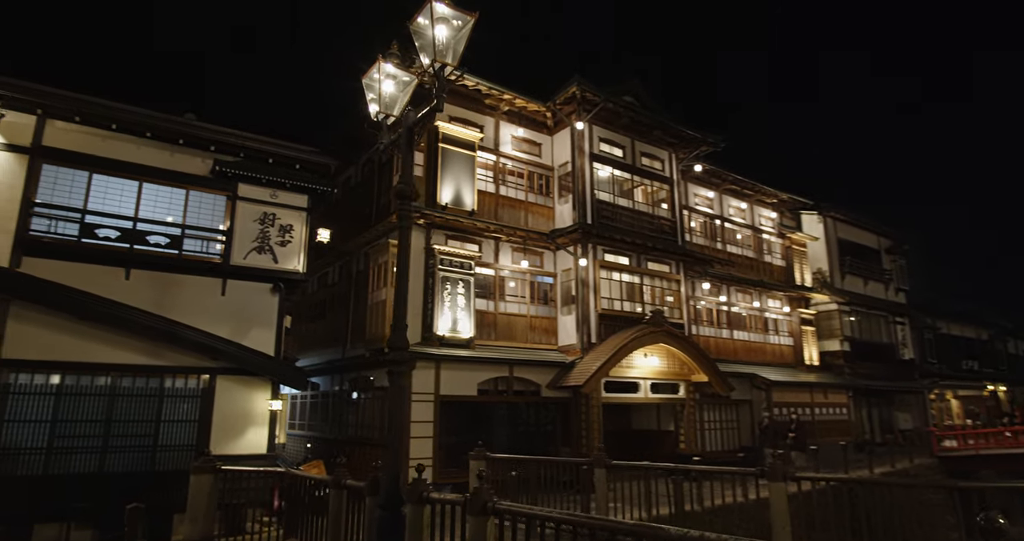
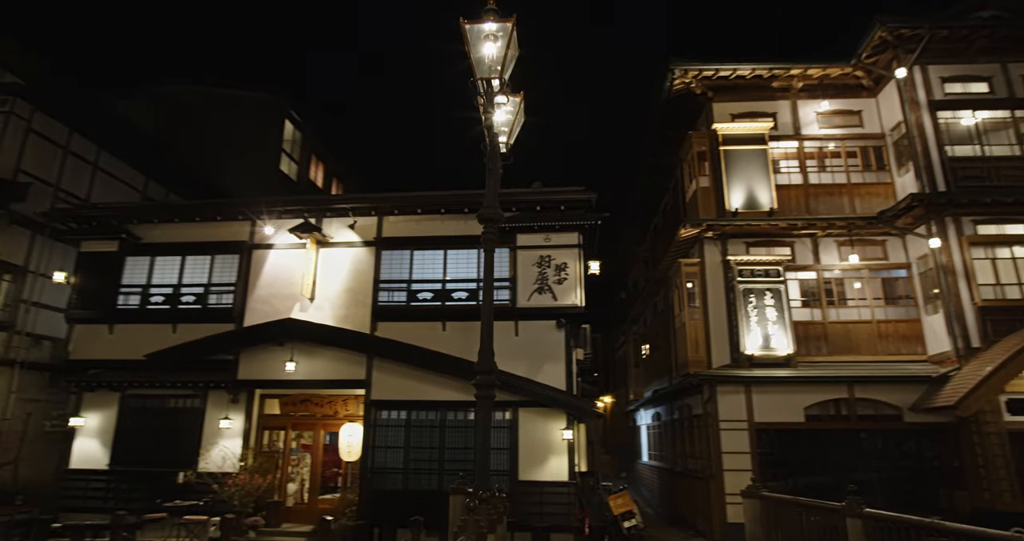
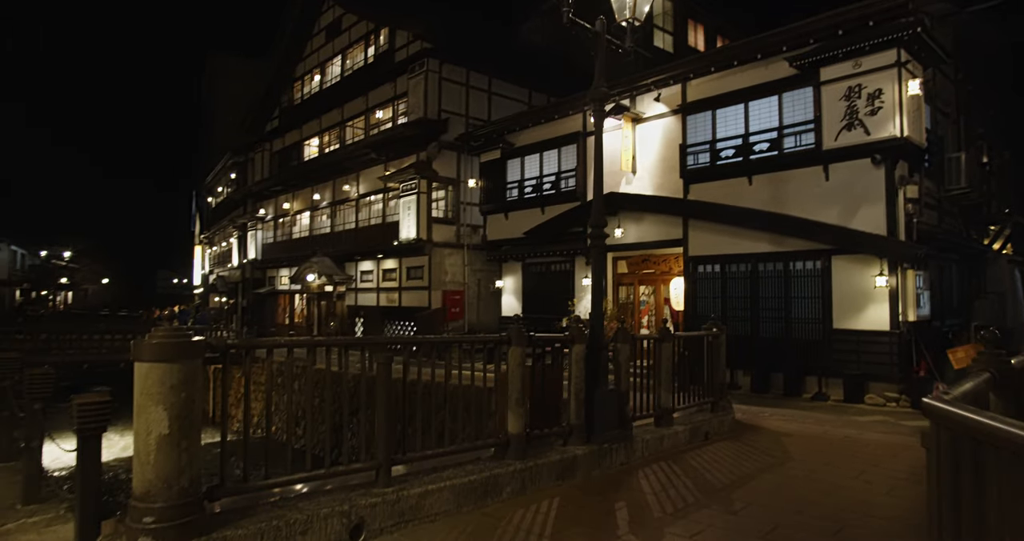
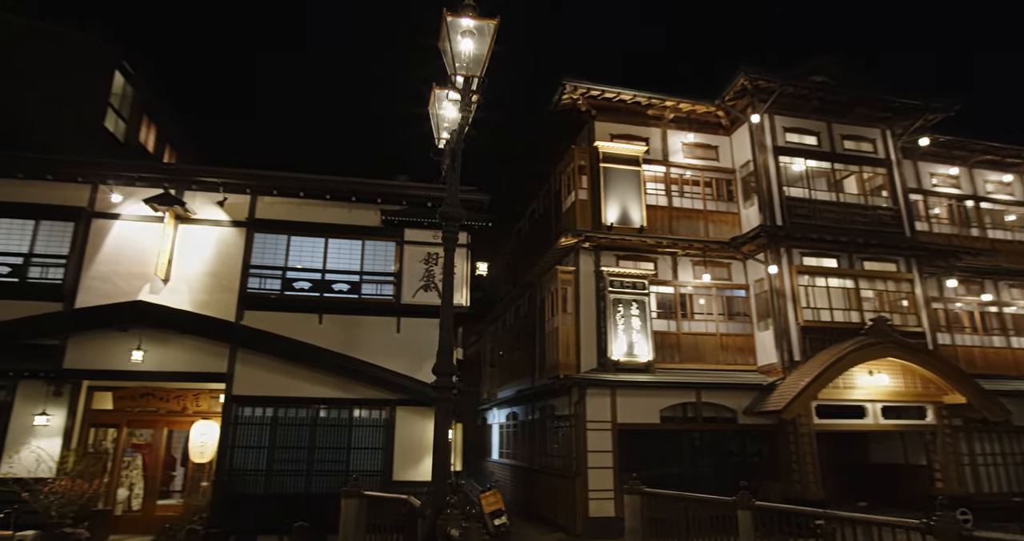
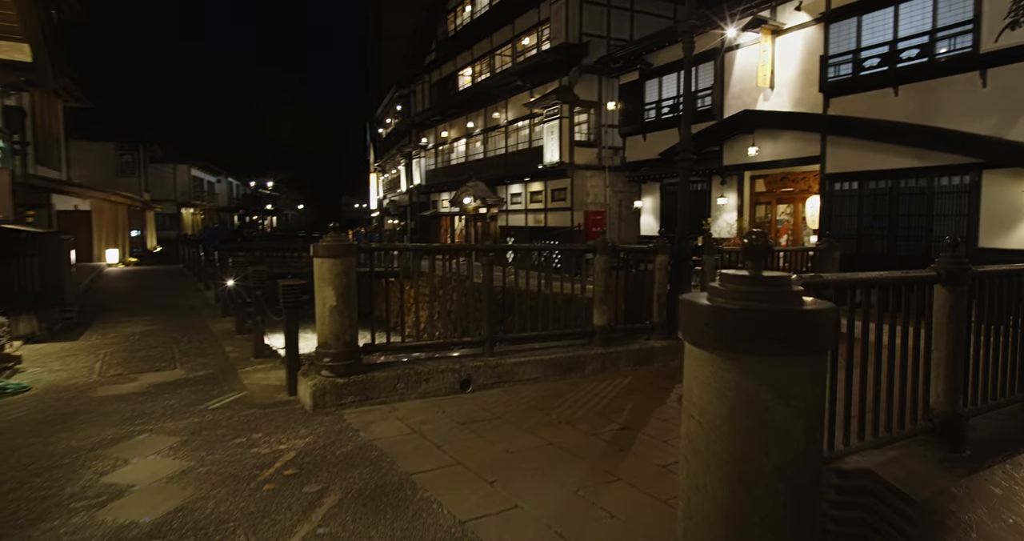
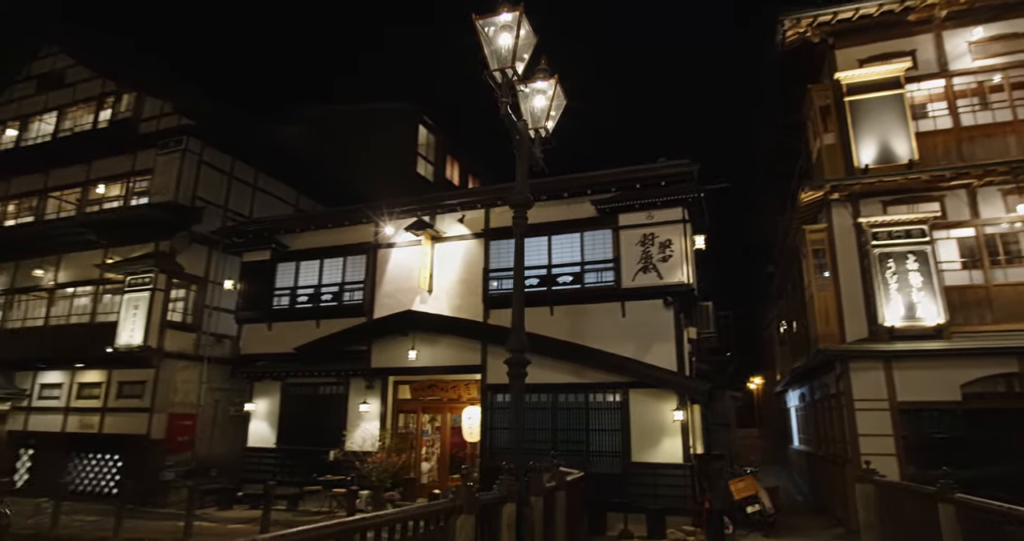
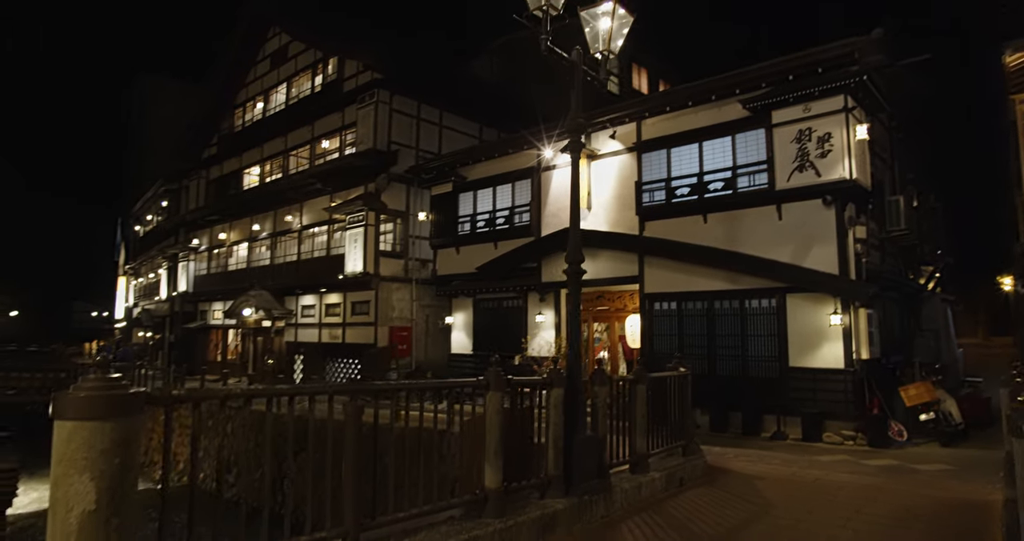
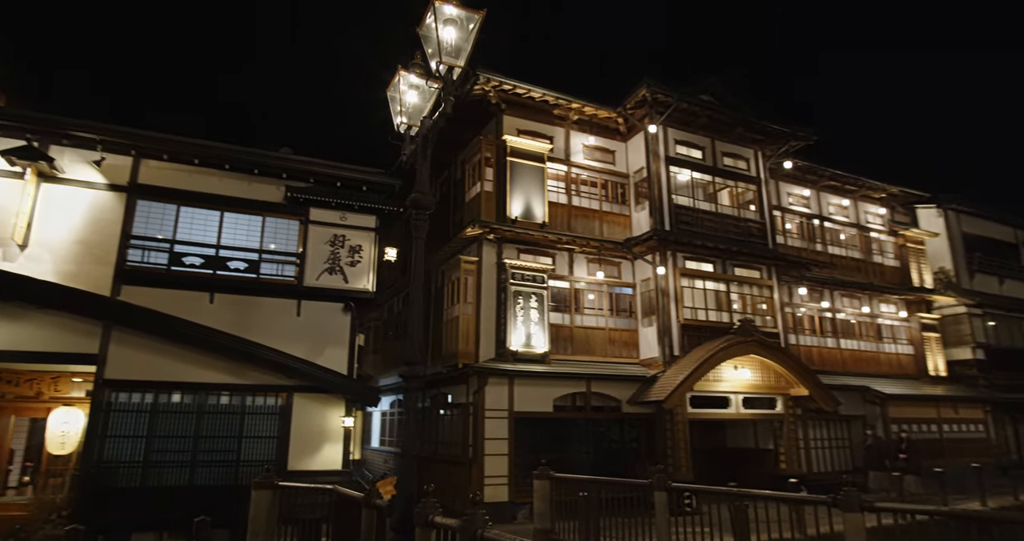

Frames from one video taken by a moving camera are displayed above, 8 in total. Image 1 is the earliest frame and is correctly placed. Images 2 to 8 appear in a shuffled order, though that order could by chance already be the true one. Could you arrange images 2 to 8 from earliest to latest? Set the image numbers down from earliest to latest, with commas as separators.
8, 4, 2, 6, 7, 3, 5
